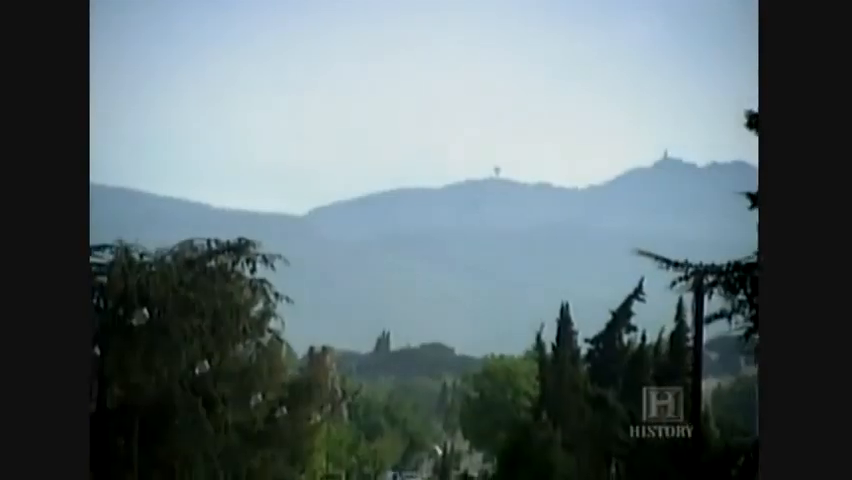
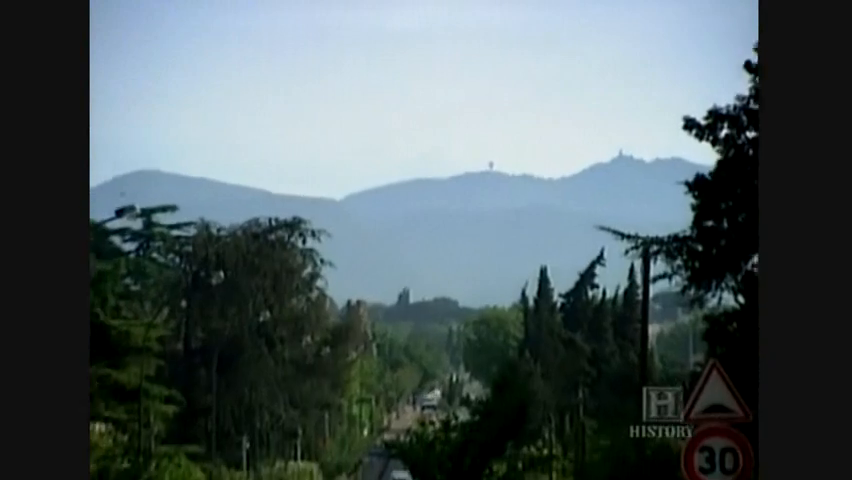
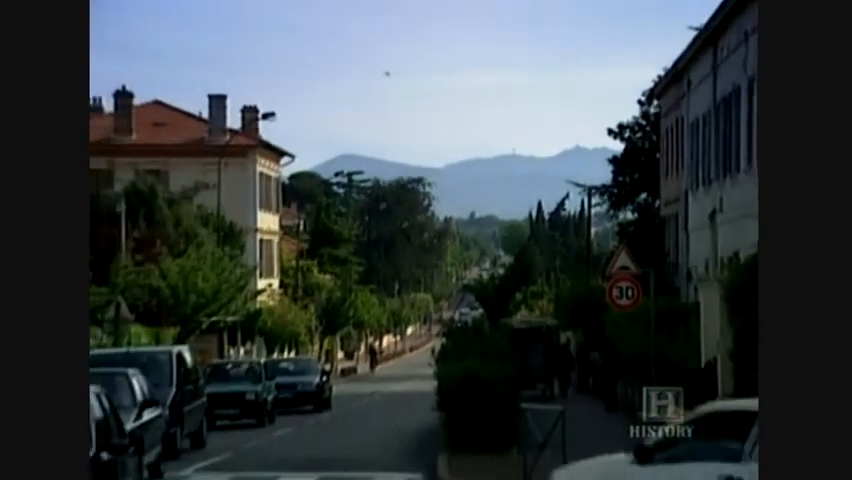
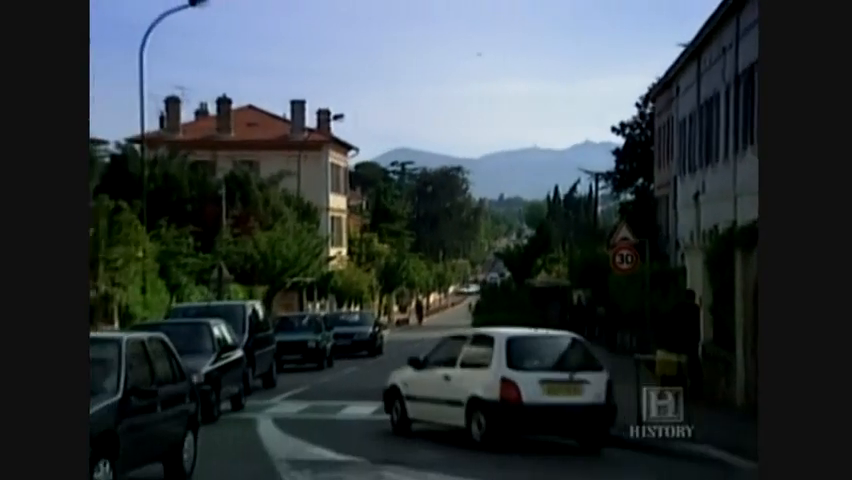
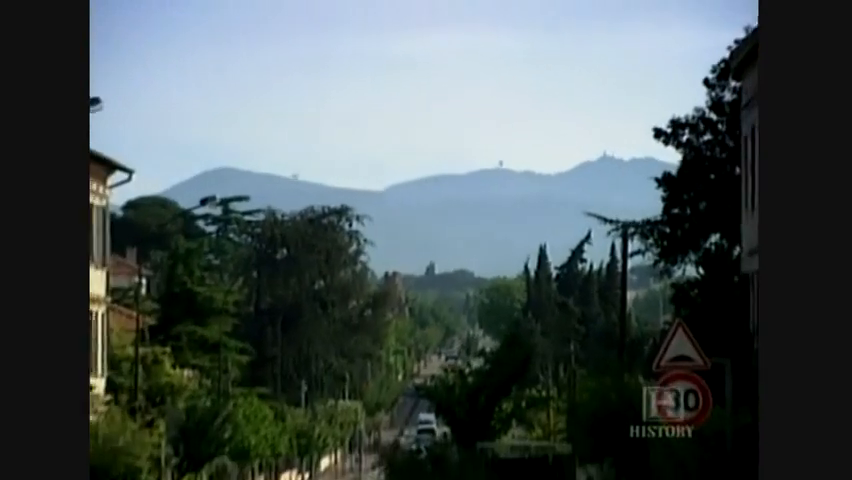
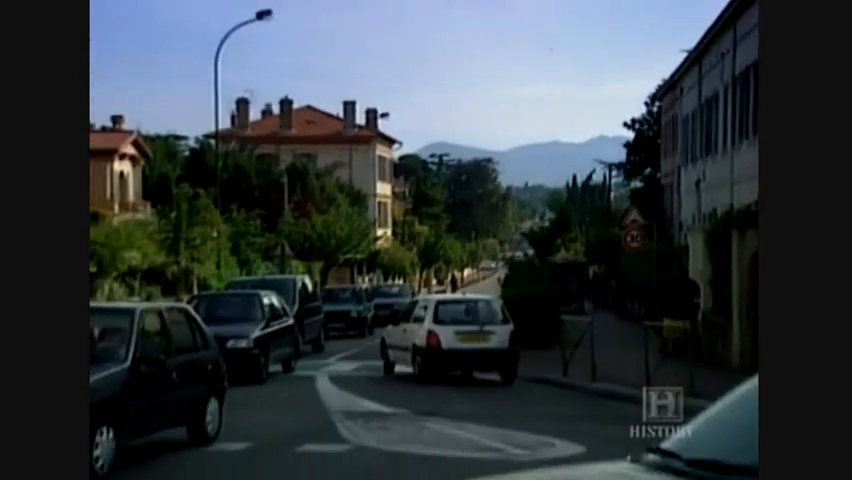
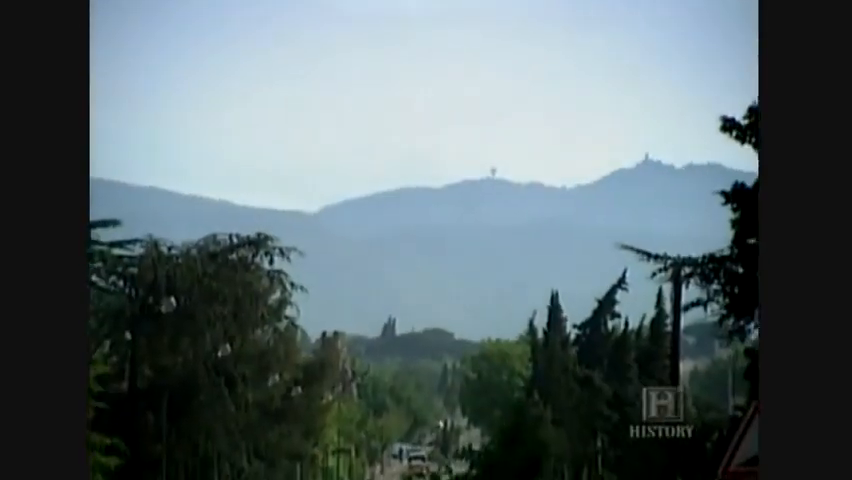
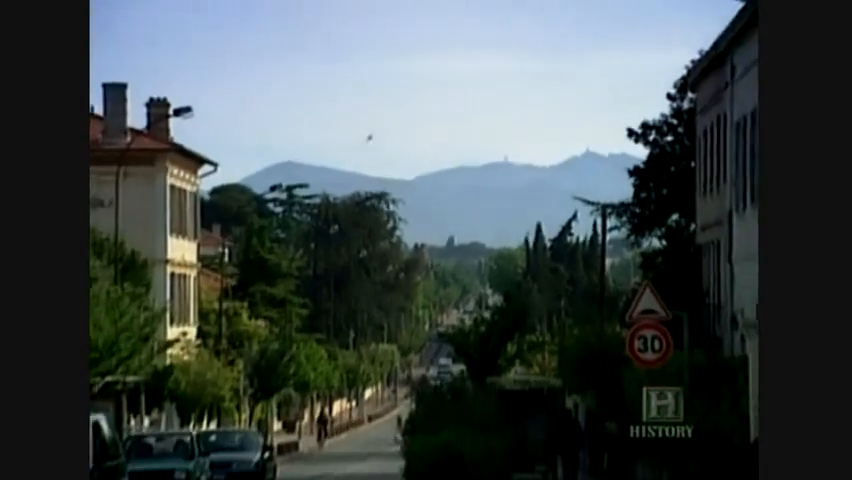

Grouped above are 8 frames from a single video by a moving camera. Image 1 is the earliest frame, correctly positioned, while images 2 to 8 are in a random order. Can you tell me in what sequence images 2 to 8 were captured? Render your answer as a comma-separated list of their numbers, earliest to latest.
7, 2, 5, 8, 3, 4, 6
